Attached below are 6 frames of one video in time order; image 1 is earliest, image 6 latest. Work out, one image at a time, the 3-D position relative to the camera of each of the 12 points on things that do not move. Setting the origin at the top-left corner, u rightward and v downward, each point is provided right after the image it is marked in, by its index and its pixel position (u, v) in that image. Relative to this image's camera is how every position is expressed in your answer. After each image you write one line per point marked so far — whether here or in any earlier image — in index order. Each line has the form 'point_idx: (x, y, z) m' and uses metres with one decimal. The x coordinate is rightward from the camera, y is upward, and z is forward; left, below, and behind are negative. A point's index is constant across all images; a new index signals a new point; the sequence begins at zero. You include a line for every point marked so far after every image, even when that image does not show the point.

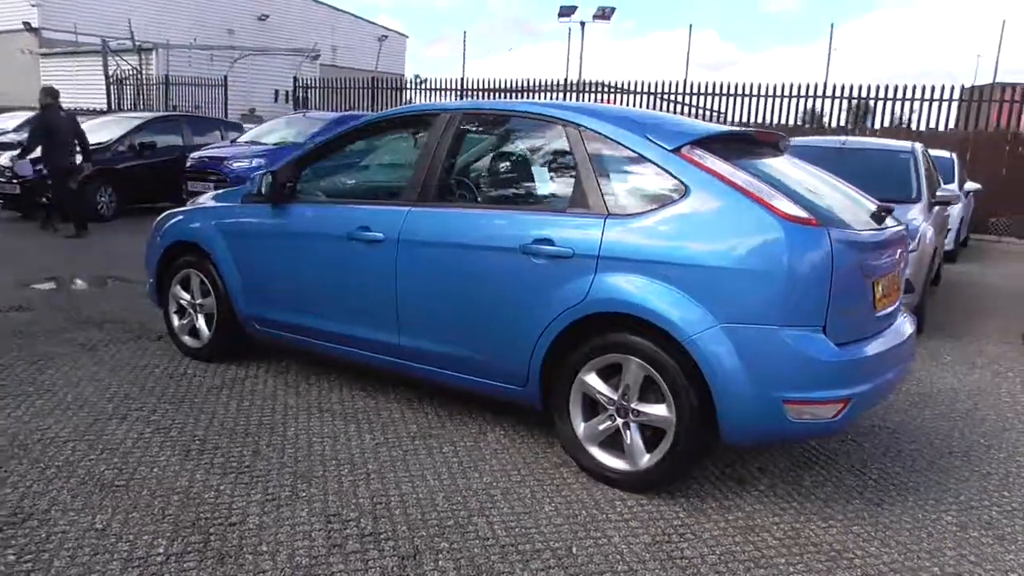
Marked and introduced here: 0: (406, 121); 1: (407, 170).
0: (-0.5, +1.0, +4.9) m
1: (-0.5, +0.7, +4.8) m
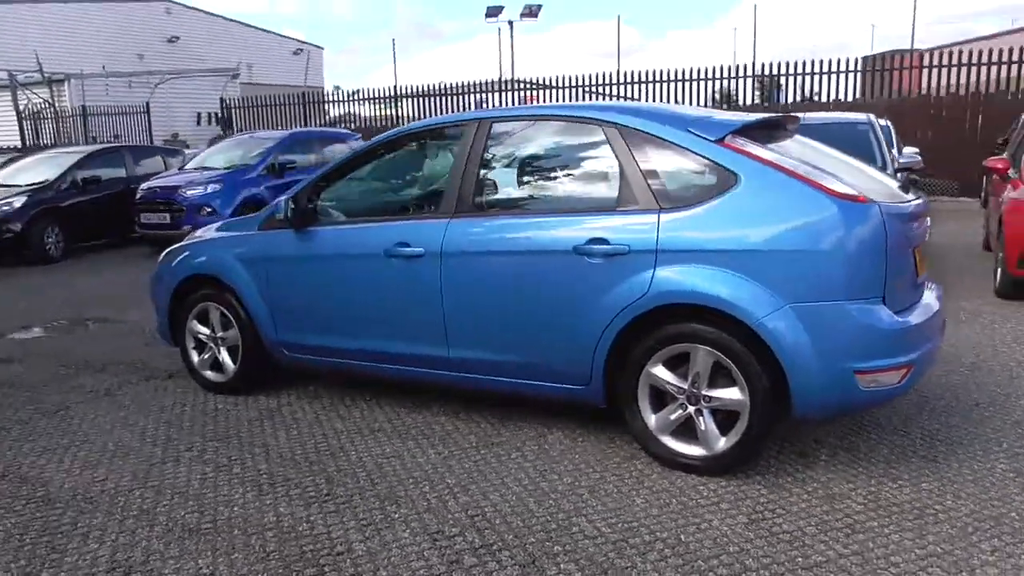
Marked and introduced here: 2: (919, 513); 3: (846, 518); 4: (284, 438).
0: (-0.4, +0.9, +4.9) m
1: (-0.3, +0.6, +4.8) m
2: (+1.8, -1.0, +3.7) m
3: (+1.5, -1.0, +3.6) m
4: (-1.3, -0.8, +4.8) m
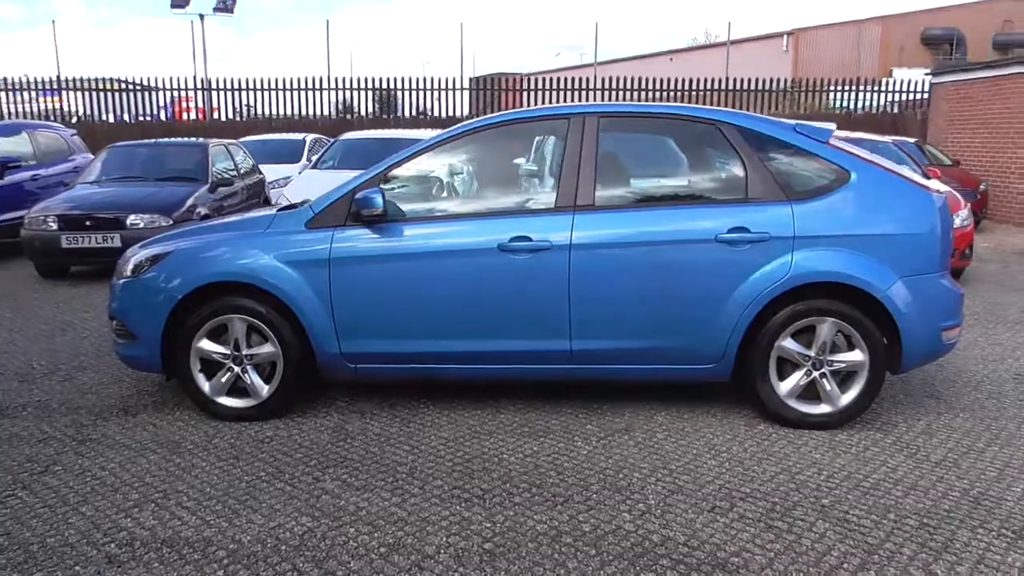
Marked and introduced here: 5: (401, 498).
0: (+0.1, +0.9, +4.9) m
1: (+0.2, +0.6, +4.8) m
2: (+2.7, -0.8, +4.7) m
3: (+2.4, -0.8, +4.6) m
4: (-0.5, -0.8, +4.4) m
5: (-0.5, -0.9, +3.8) m
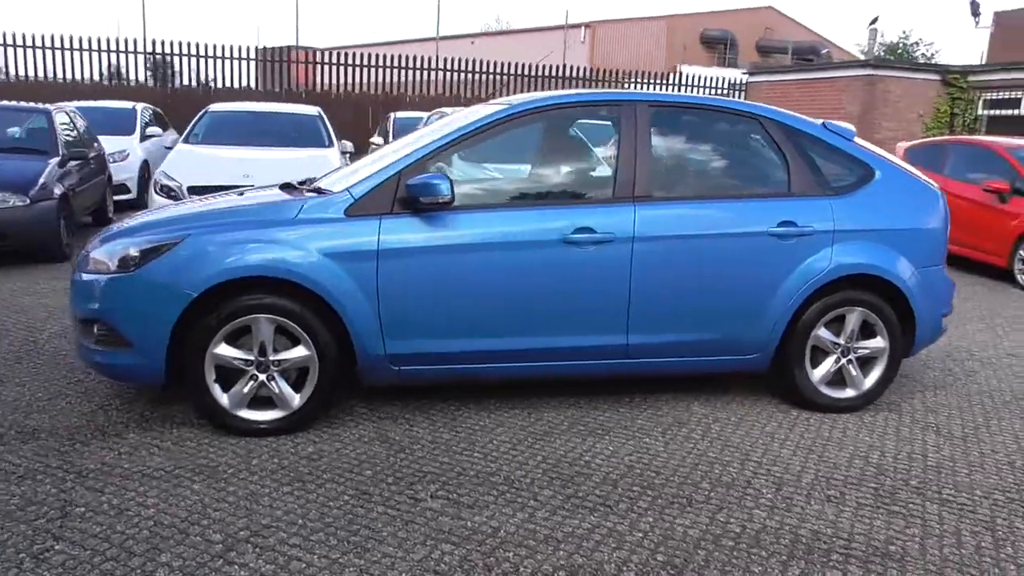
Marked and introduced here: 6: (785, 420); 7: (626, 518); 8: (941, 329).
0: (+0.4, +1.0, +4.7) m
1: (+0.5, +0.7, +4.6) m
2: (+2.9, -0.7, +5.2) m
3: (+2.7, -0.8, +5.0) m
4: (-0.1, -0.8, +4.0) m
5: (+0.1, -0.9, +3.5) m
6: (+1.5, -0.7, +4.8) m
7: (+0.5, -1.0, +3.5) m
8: (+2.6, -0.2, +5.2) m
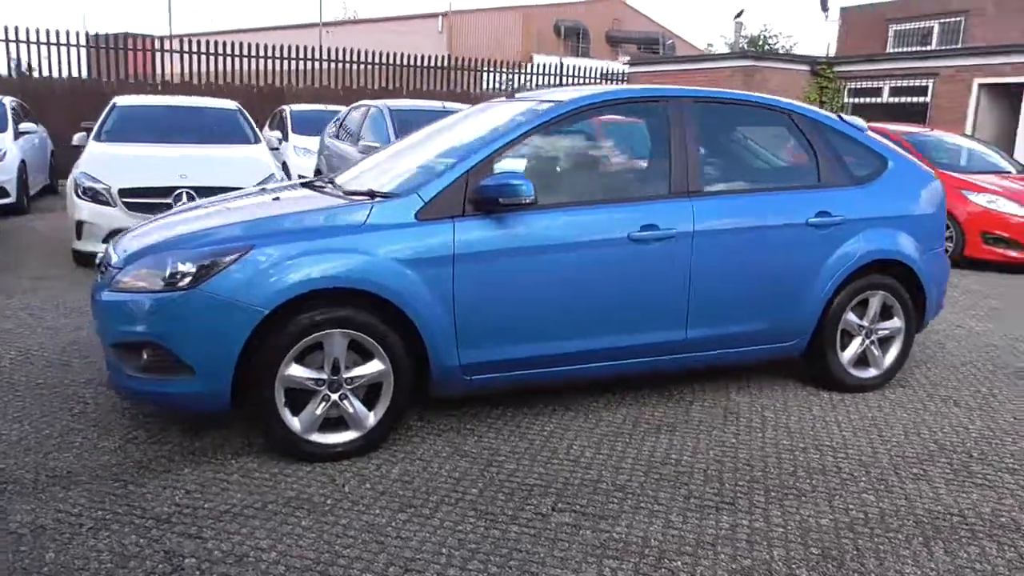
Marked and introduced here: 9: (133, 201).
0: (+0.6, +1.0, +4.6) m
1: (+0.8, +0.7, +4.6) m
2: (+3.1, -0.6, +5.6) m
3: (+2.9, -0.7, +5.4) m
4: (+0.3, -0.8, +3.9) m
5: (+0.6, -0.9, +3.5) m
6: (+1.8, -0.7, +5.0) m
7: (+1.0, -0.9, +3.5) m
8: (+2.7, -0.1, +5.5) m
9: (-3.5, +0.8, +7.9) m
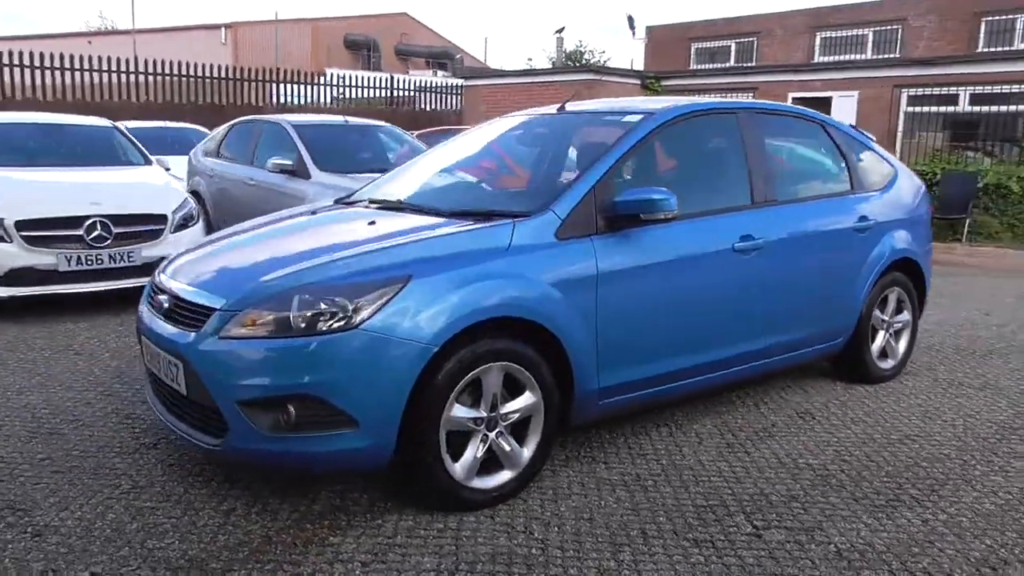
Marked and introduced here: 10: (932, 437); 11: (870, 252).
0: (+1.0, +0.9, +4.6) m
1: (+1.2, +0.6, +4.6) m
2: (+3.2, -0.6, +6.2) m
3: (+3.1, -0.6, +5.9) m
4: (+1.0, -0.9, +3.9) m
5: (+1.4, -1.0, +3.5) m
6: (+2.2, -0.7, +5.3) m
7: (+1.8, -0.9, +3.7) m
8: (+2.9, -0.1, +6.0) m
9: (-3.8, +0.4, +6.8) m
10: (+2.2, -0.8, +4.5) m
11: (+2.2, +0.2, +5.2) m
